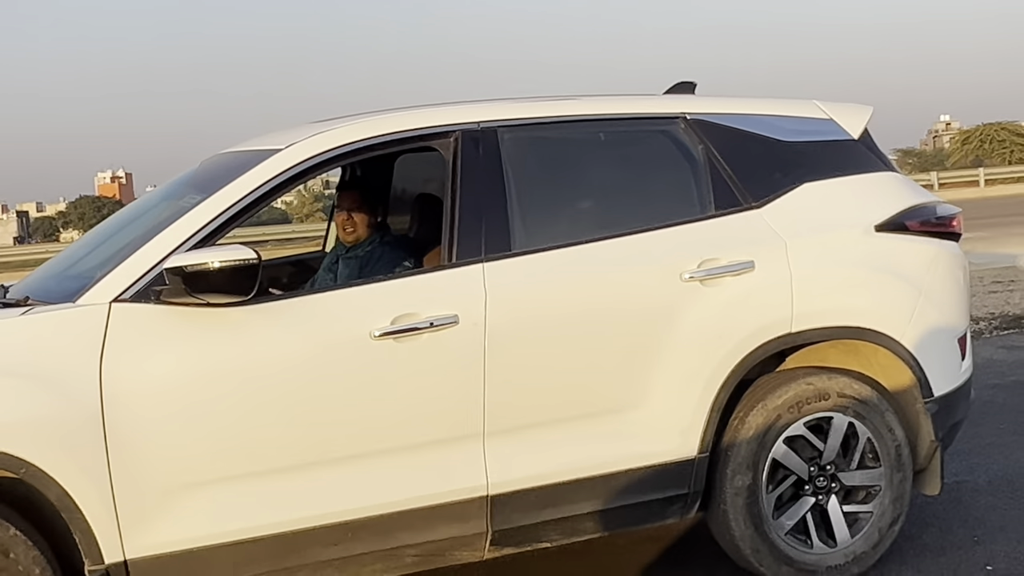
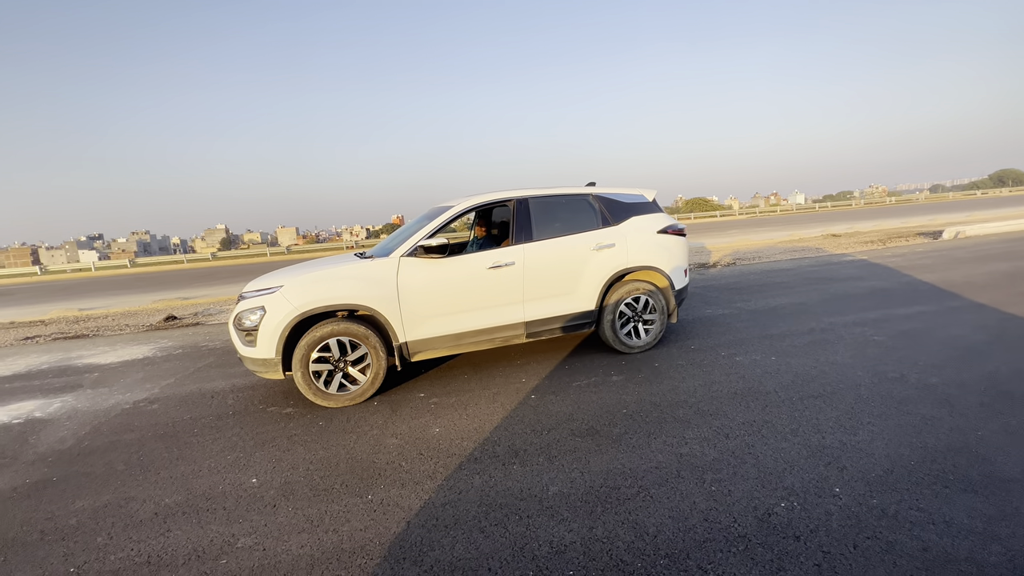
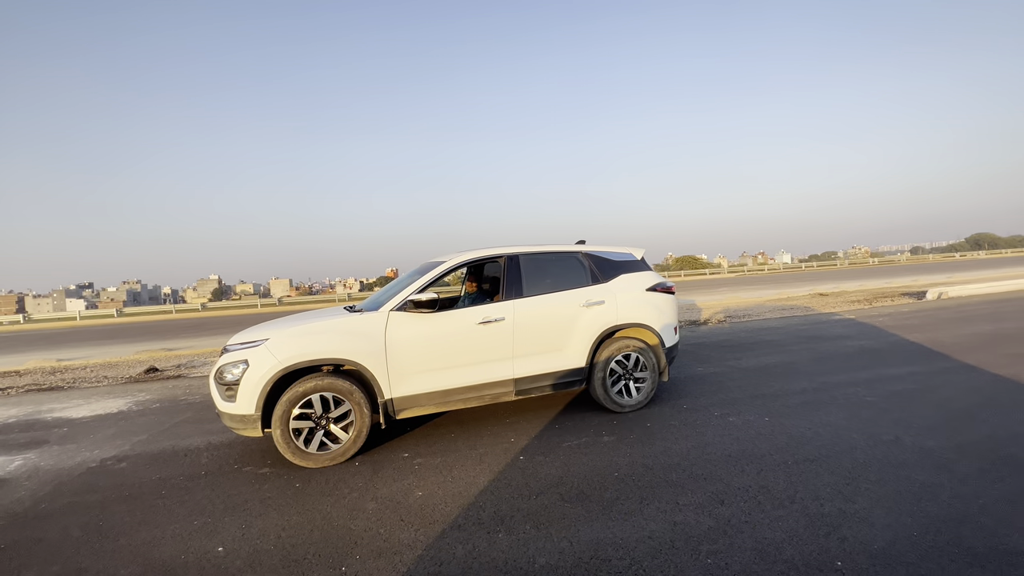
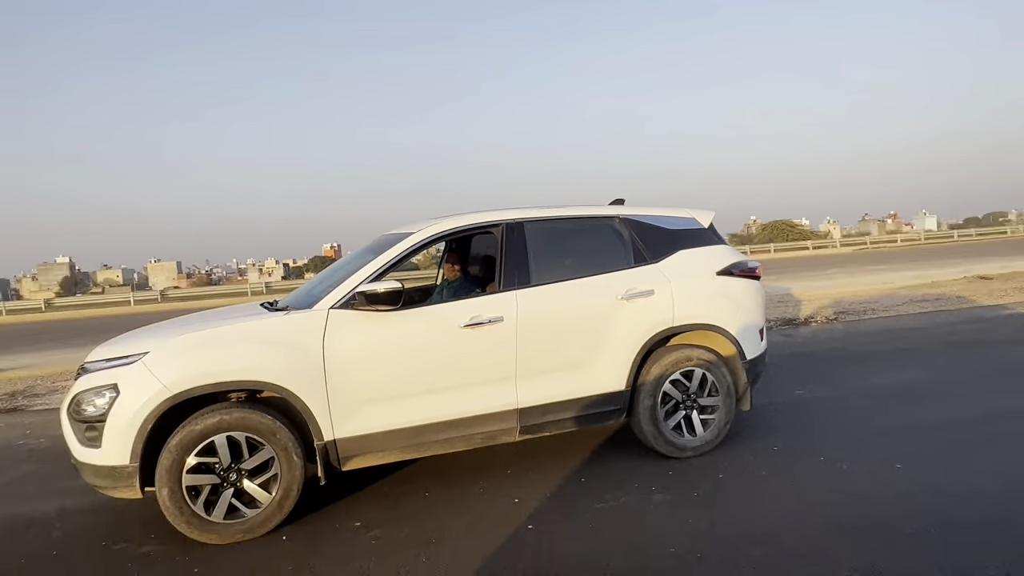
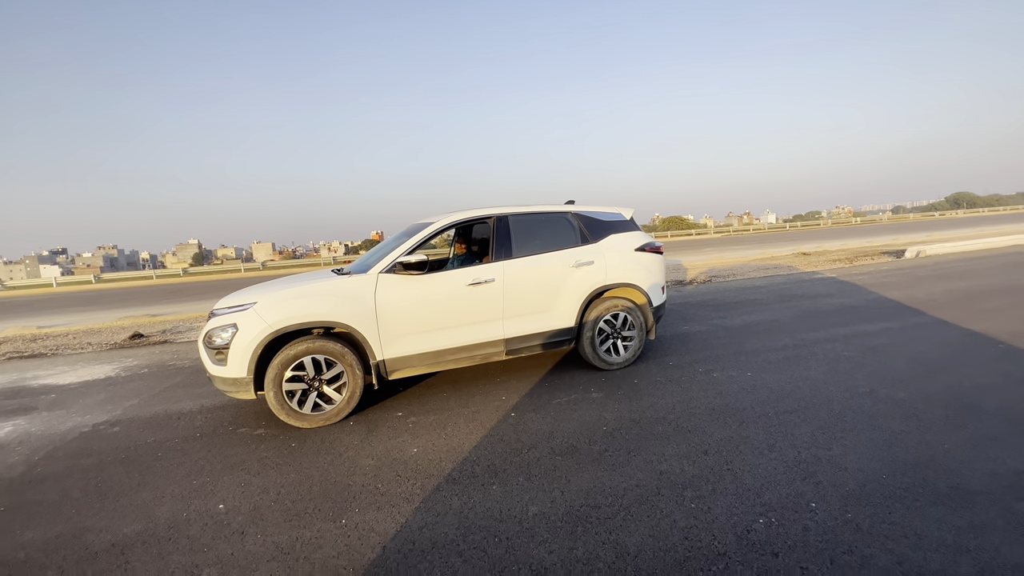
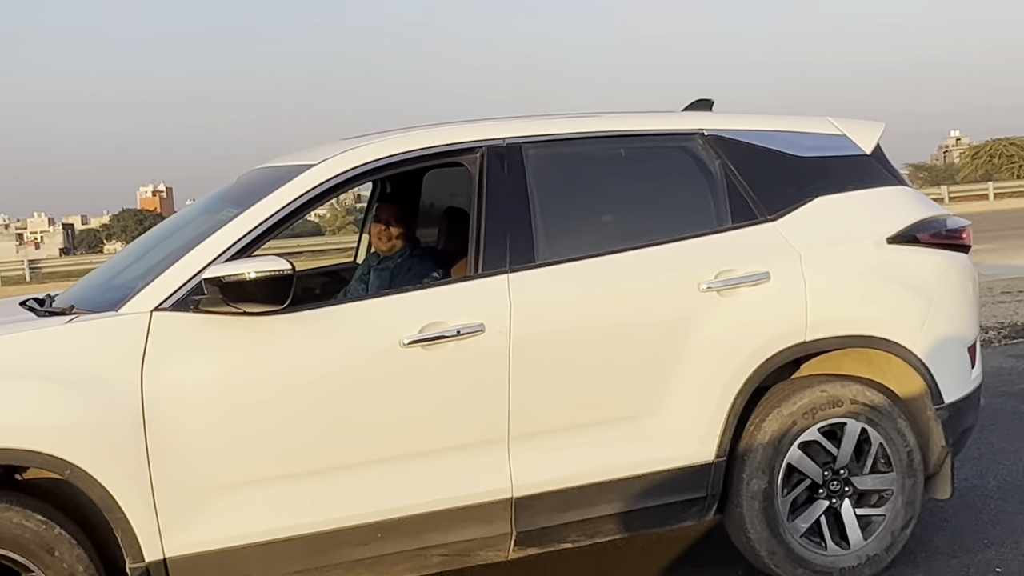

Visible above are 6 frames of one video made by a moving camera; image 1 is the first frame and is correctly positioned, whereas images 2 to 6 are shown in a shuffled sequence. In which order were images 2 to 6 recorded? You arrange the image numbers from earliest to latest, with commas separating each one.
6, 4, 3, 5, 2
